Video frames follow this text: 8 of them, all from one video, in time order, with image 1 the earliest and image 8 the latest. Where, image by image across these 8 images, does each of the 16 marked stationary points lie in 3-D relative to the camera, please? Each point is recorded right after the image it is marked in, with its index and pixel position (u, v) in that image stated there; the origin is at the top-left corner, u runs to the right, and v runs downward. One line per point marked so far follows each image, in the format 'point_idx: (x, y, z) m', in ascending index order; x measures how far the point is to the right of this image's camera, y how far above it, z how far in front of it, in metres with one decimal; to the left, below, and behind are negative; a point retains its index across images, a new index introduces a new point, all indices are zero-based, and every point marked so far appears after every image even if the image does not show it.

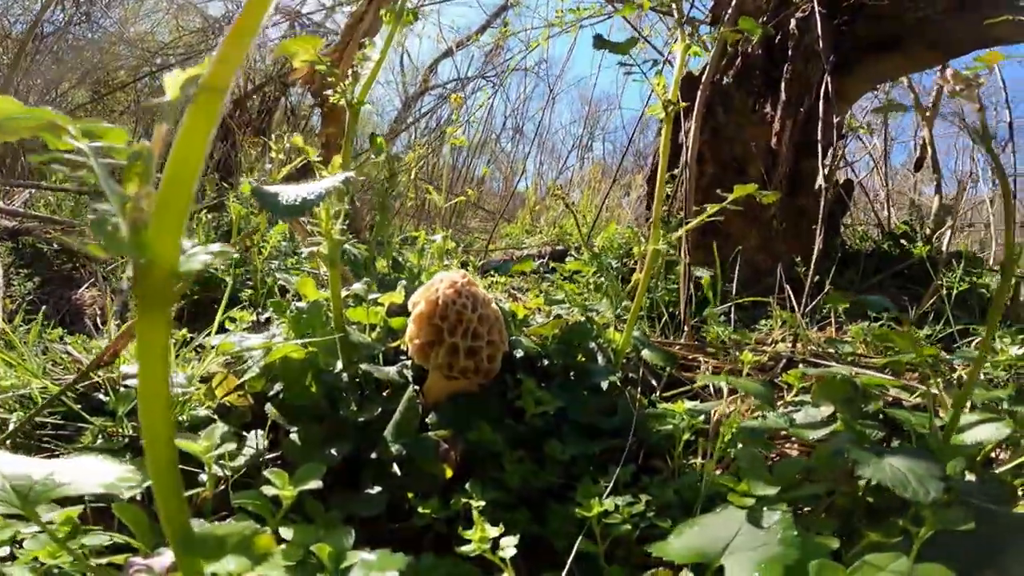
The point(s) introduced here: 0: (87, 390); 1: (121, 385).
0: (-0.8, -0.2, +1.0) m
1: (-0.7, -0.2, +1.0) m
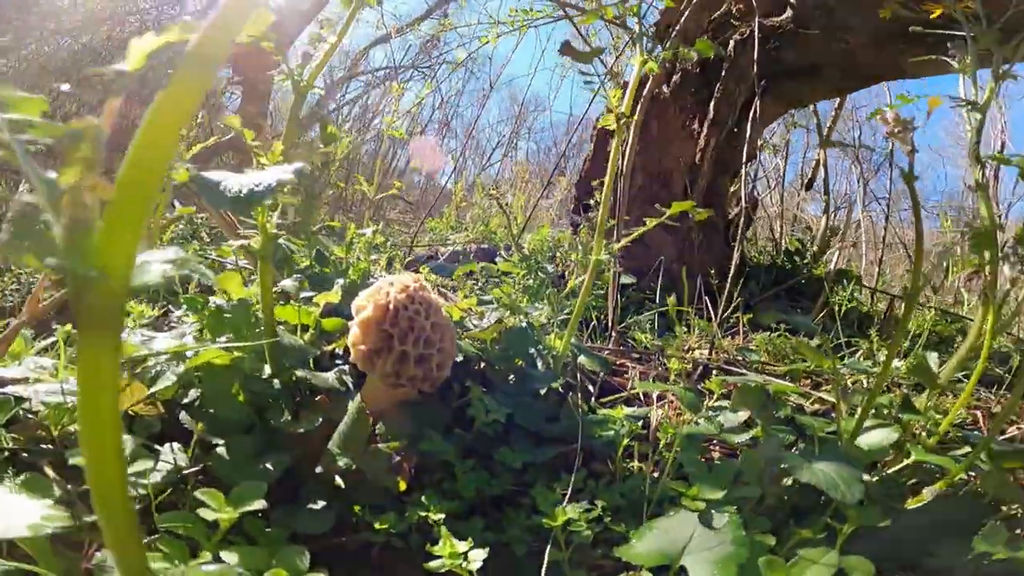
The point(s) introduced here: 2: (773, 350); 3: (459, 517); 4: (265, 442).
0: (-0.9, -0.2, +0.9) m
1: (-0.8, -0.2, +0.9) m
2: (+0.8, -0.2, +1.6) m
3: (-0.1, -0.3, +0.7) m
4: (-0.3, -0.2, +0.7) m
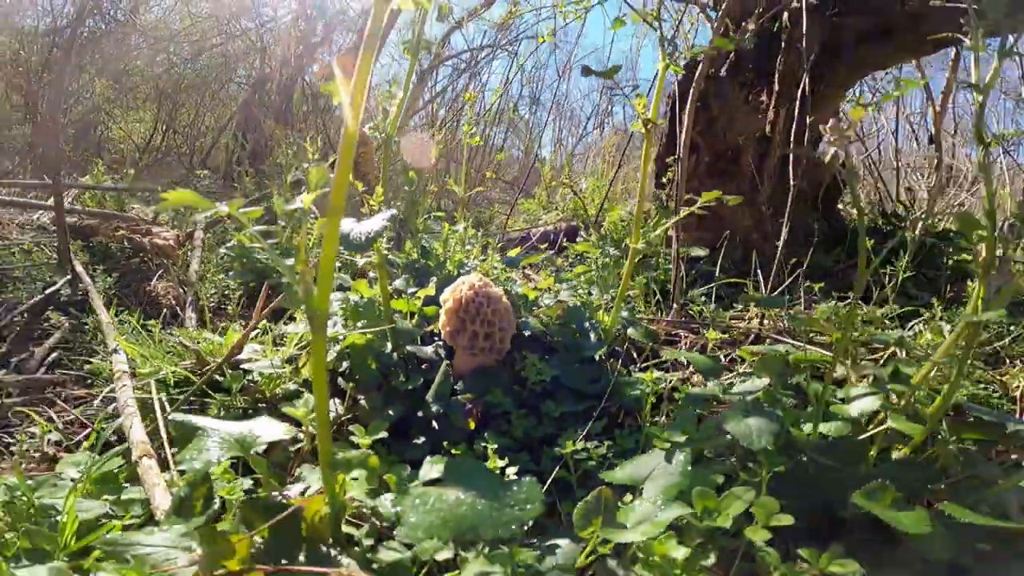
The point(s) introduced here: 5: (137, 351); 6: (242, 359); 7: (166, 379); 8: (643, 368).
0: (-0.8, -0.2, +1.3) m
1: (-0.7, -0.2, +1.3) m
2: (+1.0, -0.1, +1.7) m
3: (0.0, -0.3, +1.0) m
4: (-0.3, -0.2, +1.1) m
5: (-1.0, -0.2, +1.4) m
6: (-0.7, -0.2, +1.3) m
7: (-0.9, -0.2, +1.3) m
8: (+0.3, -0.2, +1.4) m
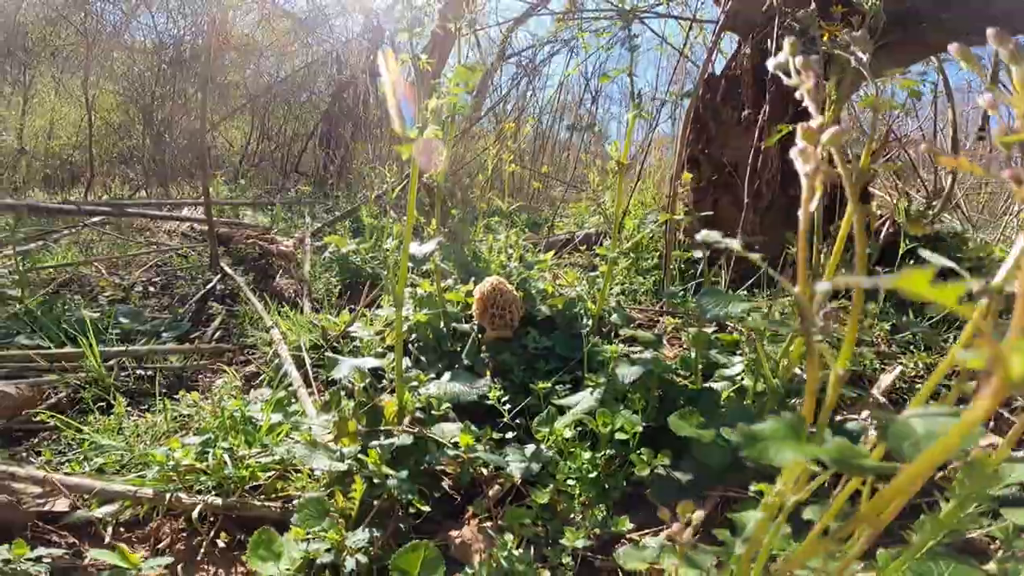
0: (-0.7, -0.2, +2.0) m
1: (-0.7, -0.2, +2.0) m
2: (+1.1, -0.1, +2.1) m
3: (0.0, -0.3, +1.6) m
4: (-0.2, -0.2, +1.7) m
5: (-0.9, -0.1, +2.1) m
6: (-0.6, -0.2, +2.0) m
7: (-0.8, -0.2, +2.0) m
8: (+0.4, -0.2, +1.9) m
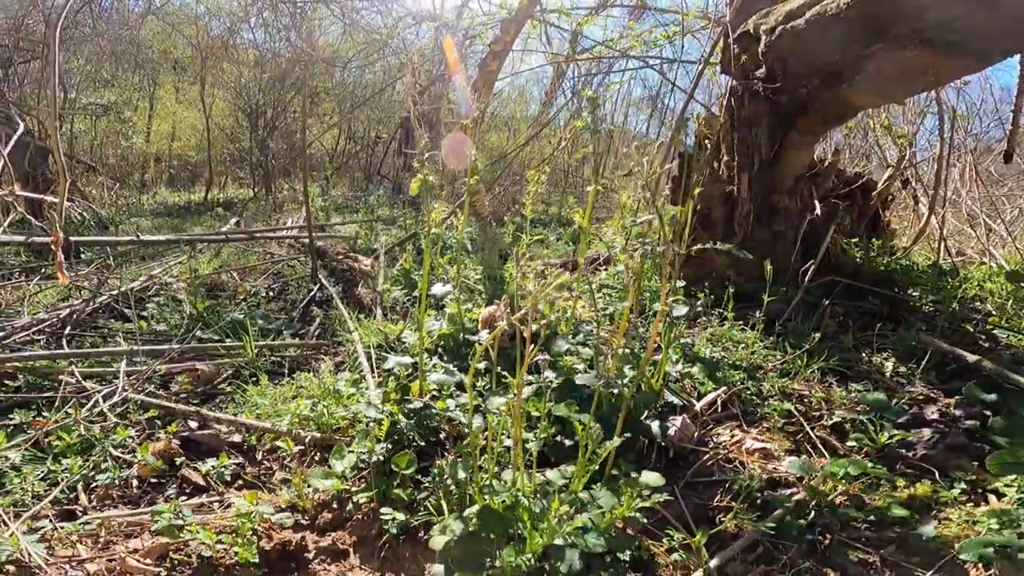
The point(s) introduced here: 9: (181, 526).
0: (-0.7, -0.3, +3.0) m
1: (-0.7, -0.3, +3.0) m
2: (+1.1, -0.2, +2.9) m
3: (-0.1, -0.4, +2.5) m
4: (-0.3, -0.3, +2.6) m
5: (-0.9, -0.2, +3.1) m
6: (-0.6, -0.3, +3.0) m
7: (-0.8, -0.3, +3.0) m
8: (+0.4, -0.3, +2.7) m
9: (-1.1, -0.8, +1.8) m
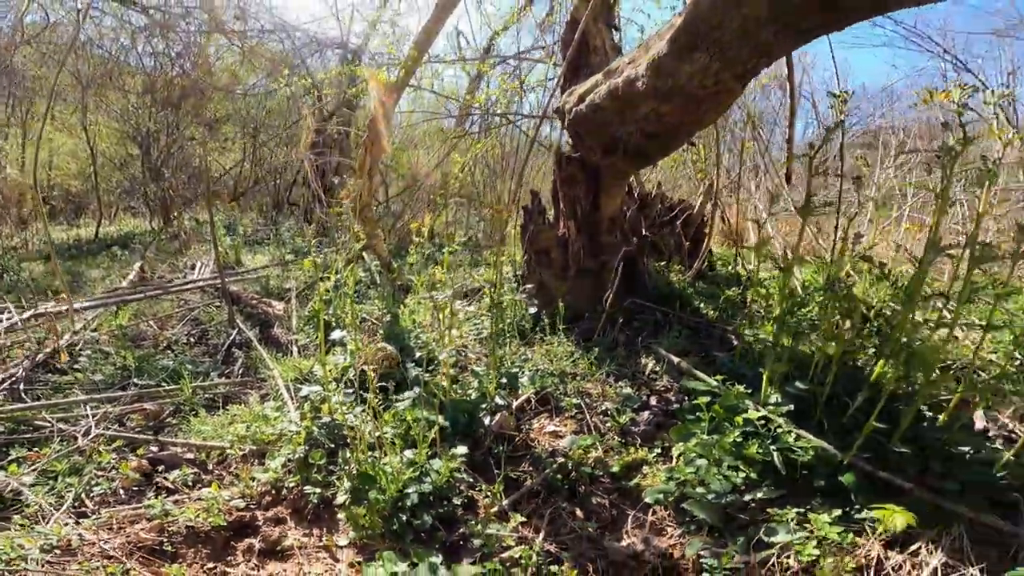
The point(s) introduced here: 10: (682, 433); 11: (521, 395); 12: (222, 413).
0: (-1.6, -0.6, +3.9) m
1: (-1.5, -0.6, +3.9) m
2: (+0.2, -0.4, +4.0) m
3: (-0.8, -0.7, +3.5) m
4: (-1.1, -0.6, +3.6) m
5: (-1.7, -0.6, +3.9) m
6: (-1.5, -0.6, +3.9) m
7: (-1.6, -0.6, +3.9) m
8: (-0.4, -0.6, +3.8) m
9: (-1.7, -1.1, +2.6) m
10: (+0.9, -0.8, +2.9) m
11: (0.0, -0.7, +3.4) m
12: (-1.9, -0.8, +3.5) m
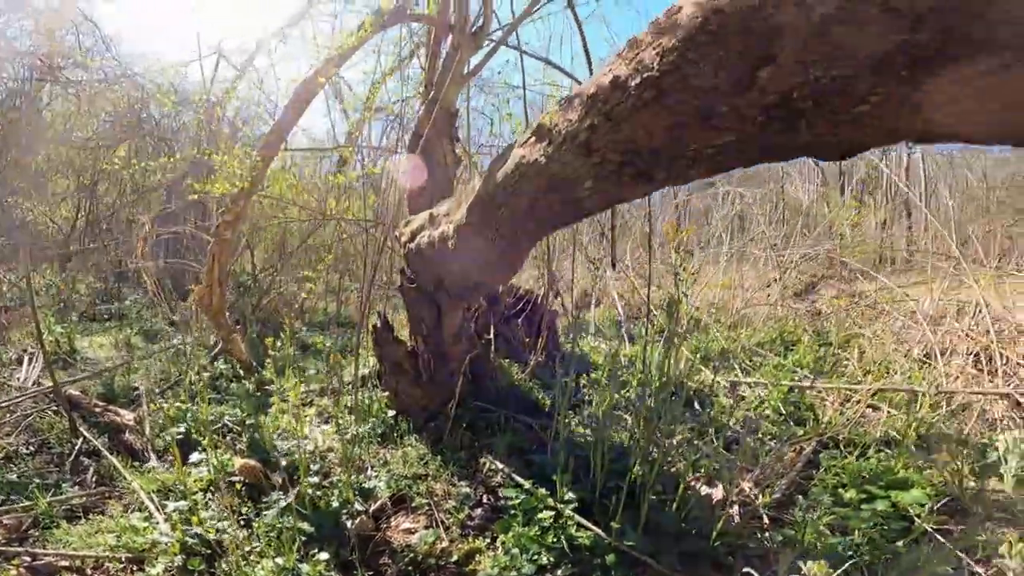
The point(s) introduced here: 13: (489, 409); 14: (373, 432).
0: (-2.7, -1.6, +4.2) m
1: (-2.6, -1.6, +4.2) m
2: (-1.0, -1.5, +4.8) m
3: (-1.9, -1.7, +4.0) m
4: (-2.1, -1.6, +4.0) m
5: (-2.9, -1.6, +4.2) m
6: (-2.6, -1.6, +4.2) m
7: (-2.8, -1.6, +4.2) m
8: (-1.6, -1.6, +4.4) m
9: (-2.5, -2.0, +2.9) m
10: (-0.1, -1.7, +3.9) m
11: (-1.0, -1.6, +4.1) m
12: (-3.0, -1.8, +3.8) m
13: (-0.3, -1.2, +5.4) m
14: (-1.3, -1.4, +5.0) m
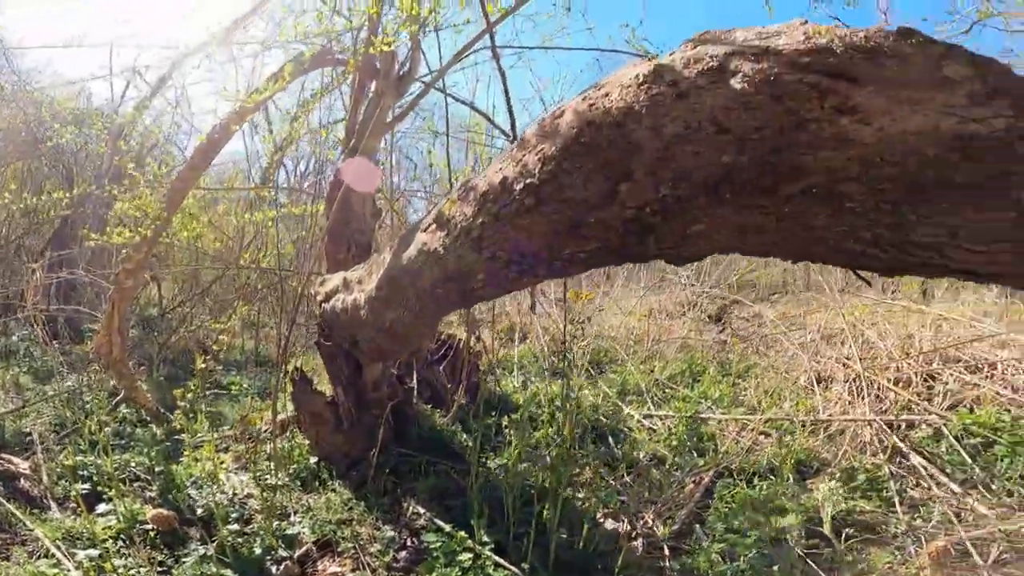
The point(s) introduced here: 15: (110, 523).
0: (-3.3, -2.1, +4.2) m
1: (-3.2, -2.1, +4.2) m
2: (-1.7, -1.9, +4.9) m
3: (-2.5, -2.1, +4.0) m
4: (-2.8, -2.1, +4.0) m
5: (-3.5, -2.0, +4.2) m
6: (-3.2, -2.0, +4.2) m
7: (-3.4, -2.1, +4.1) m
8: (-2.2, -2.0, +4.4) m
9: (-3.0, -2.4, +2.8) m
10: (-0.7, -2.2, +4.1) m
11: (-1.7, -2.1, +4.2) m
12: (-3.6, -2.2, +3.7) m
13: (-1.1, -1.8, +5.7) m
14: (-2.0, -1.8, +5.1) m
15: (-3.1, -2.0, +4.3) m
